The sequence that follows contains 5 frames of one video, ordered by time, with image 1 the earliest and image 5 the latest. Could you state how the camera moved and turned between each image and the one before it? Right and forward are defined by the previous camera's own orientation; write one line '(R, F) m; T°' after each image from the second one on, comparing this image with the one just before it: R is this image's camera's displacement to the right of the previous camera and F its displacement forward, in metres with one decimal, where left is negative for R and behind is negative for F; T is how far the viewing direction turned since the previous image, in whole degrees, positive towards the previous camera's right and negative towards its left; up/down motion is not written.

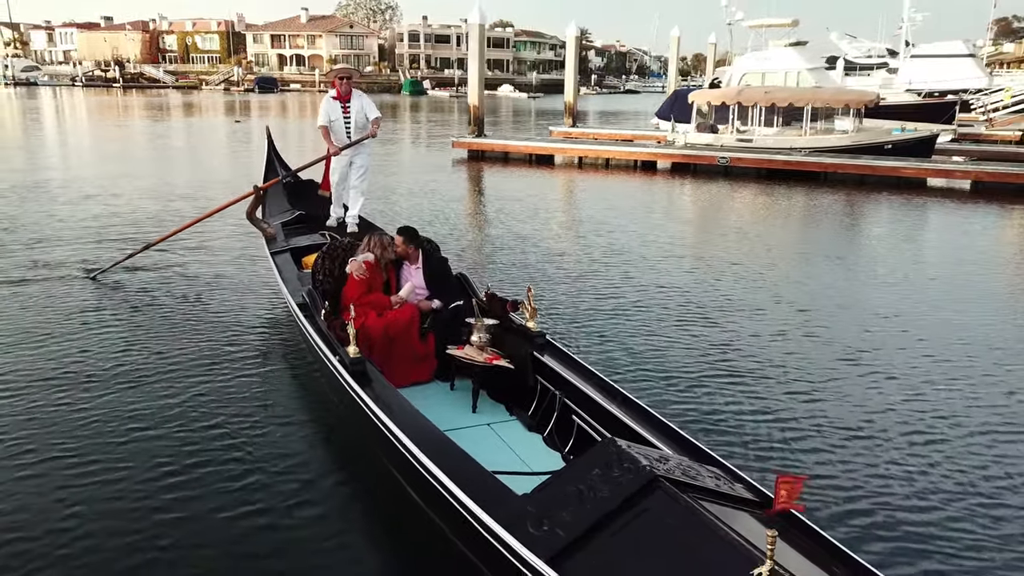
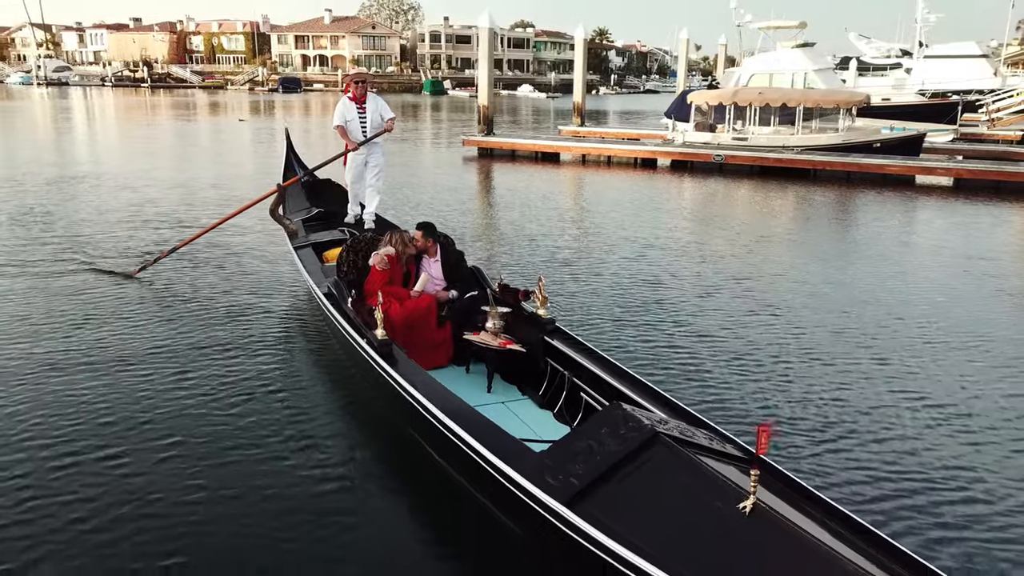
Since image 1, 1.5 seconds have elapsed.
(+0.3, -0.8) m; -2°
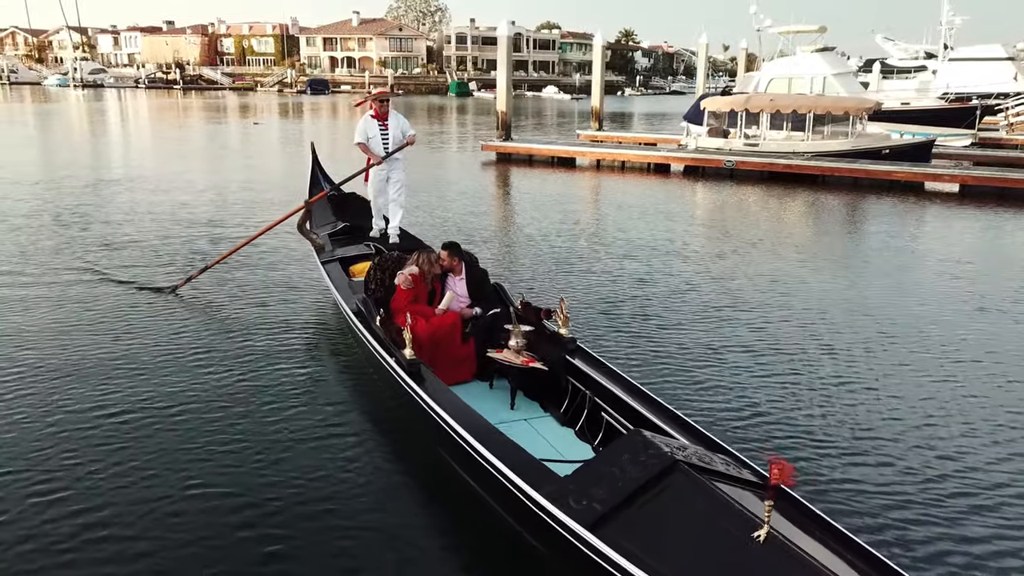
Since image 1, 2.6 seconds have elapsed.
(+0.2, -0.5) m; -2°
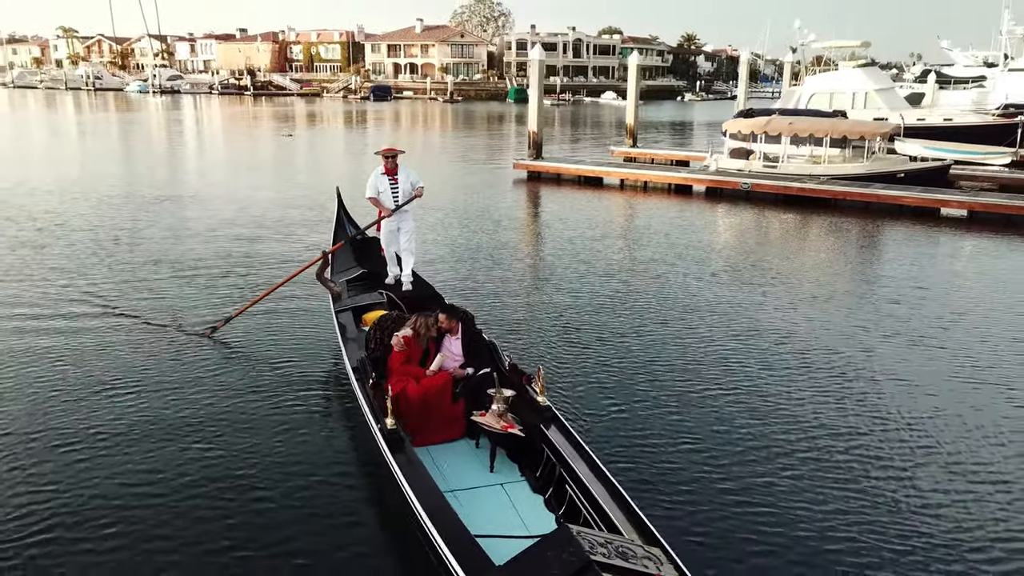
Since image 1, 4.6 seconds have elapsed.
(+0.8, -0.8) m; -5°
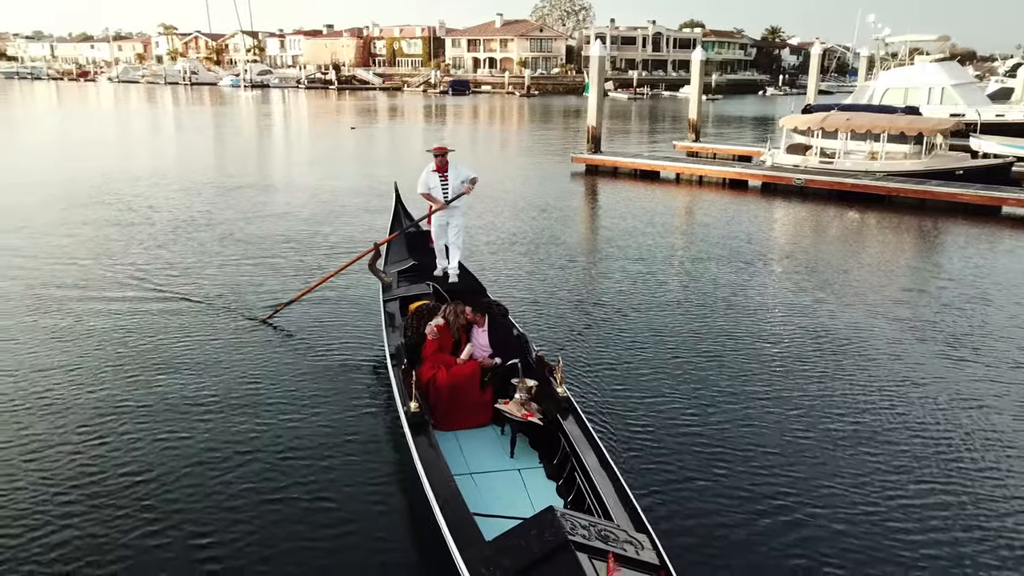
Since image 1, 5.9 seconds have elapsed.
(+0.5, -0.6) m; -6°
